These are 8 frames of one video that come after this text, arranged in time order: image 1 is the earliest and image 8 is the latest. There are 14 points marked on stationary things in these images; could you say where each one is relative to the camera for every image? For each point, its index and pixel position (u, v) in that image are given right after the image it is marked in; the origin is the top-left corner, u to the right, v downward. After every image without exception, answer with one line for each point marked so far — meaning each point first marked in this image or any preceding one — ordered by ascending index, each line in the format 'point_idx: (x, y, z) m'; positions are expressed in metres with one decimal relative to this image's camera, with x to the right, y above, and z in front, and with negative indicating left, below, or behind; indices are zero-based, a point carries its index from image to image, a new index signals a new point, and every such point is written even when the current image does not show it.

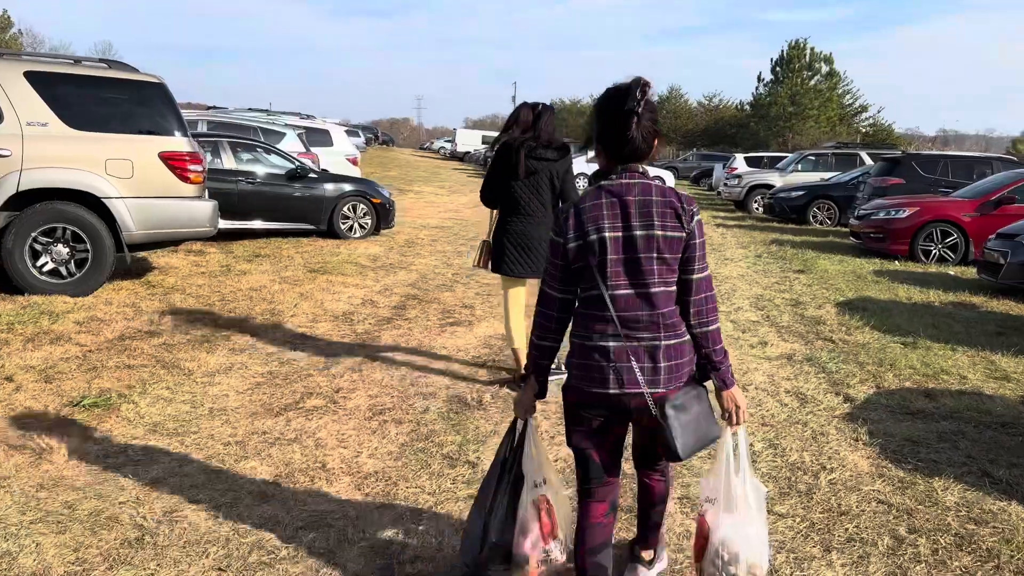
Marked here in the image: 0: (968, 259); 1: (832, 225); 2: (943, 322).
0: (+5.6, +0.3, +9.5) m
1: (+5.9, +1.2, +14.3) m
2: (+3.3, -0.3, +5.9) m
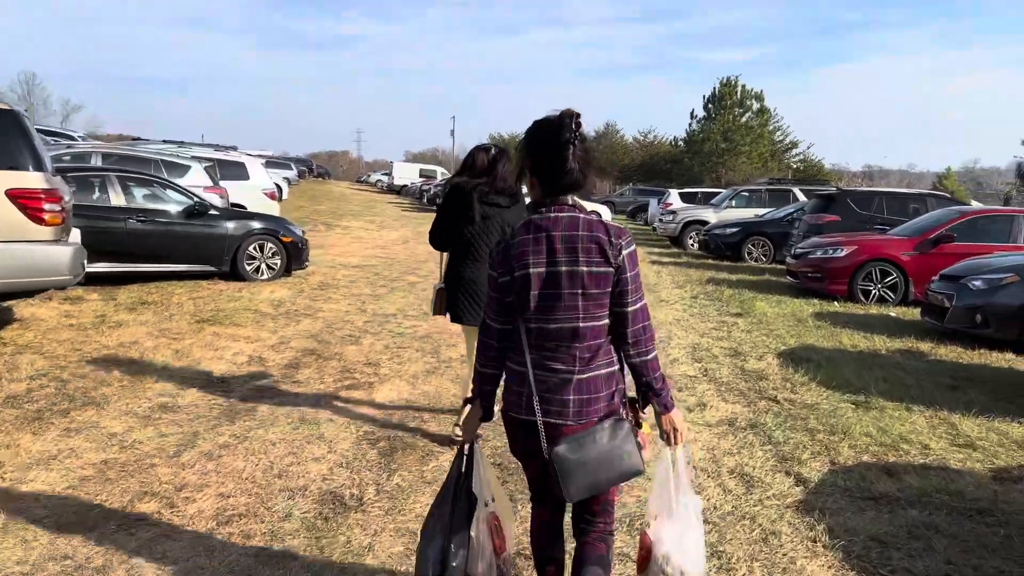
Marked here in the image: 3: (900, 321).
0: (+4.7, -0.1, +9.2) m
1: (+4.6, +0.5, +14.0) m
2: (+2.7, -0.6, +5.4) m
3: (+3.9, -0.3, +7.8) m
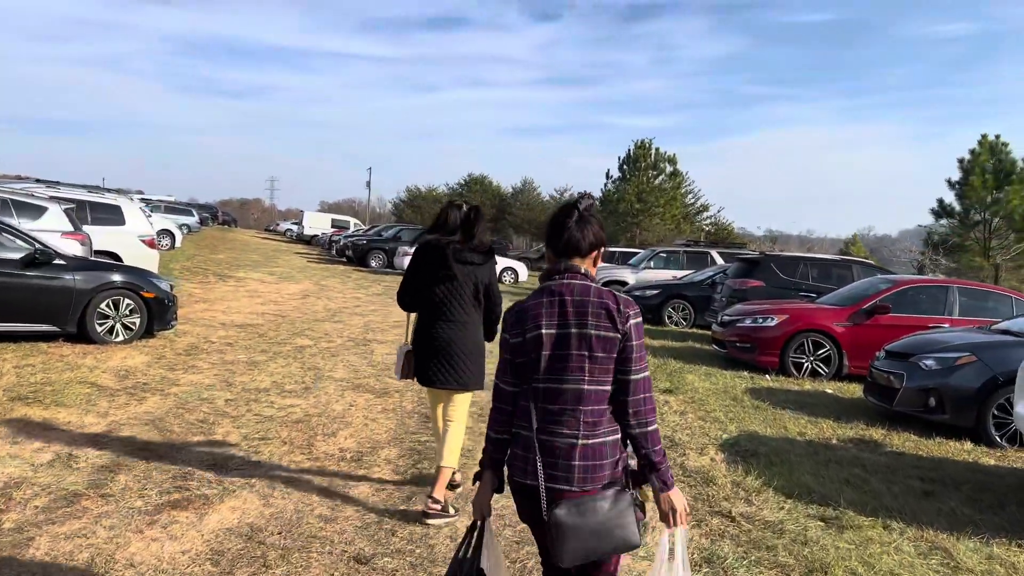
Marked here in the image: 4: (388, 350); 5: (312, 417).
0: (+3.6, -0.9, +8.6) m
1: (+3.0, -0.6, +13.3) m
2: (+2.0, -1.1, +4.6) m
3: (+3.0, -1.0, +7.1) m
4: (-1.4, -0.7, +8.6) m
5: (-1.4, -0.9, +5.4) m
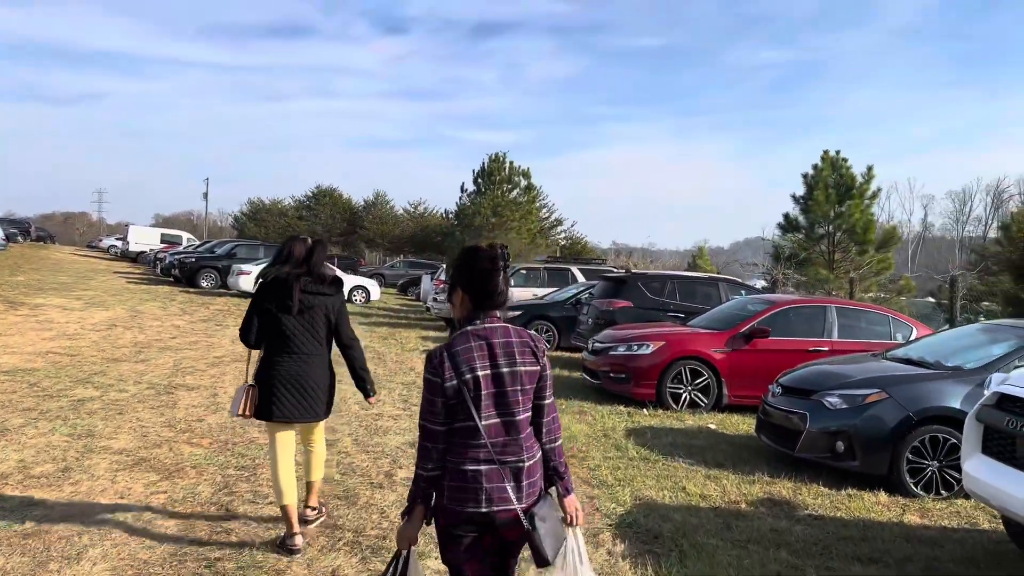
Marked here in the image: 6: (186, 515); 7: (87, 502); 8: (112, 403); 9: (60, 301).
0: (+2.1, -1.2, +7.9) m
1: (+0.6, -1.0, +12.4) m
2: (+1.3, -1.3, +3.6) m
3: (+1.8, -1.2, +6.3) m
4: (-2.8, -1.0, +7.0) m
5: (-2.2, -1.2, +3.8) m
6: (-1.7, -1.2, +4.0) m
7: (-2.3, -1.1, +4.2) m
8: (-3.5, -1.0, +6.7) m
9: (-10.1, -0.3, +17.3) m
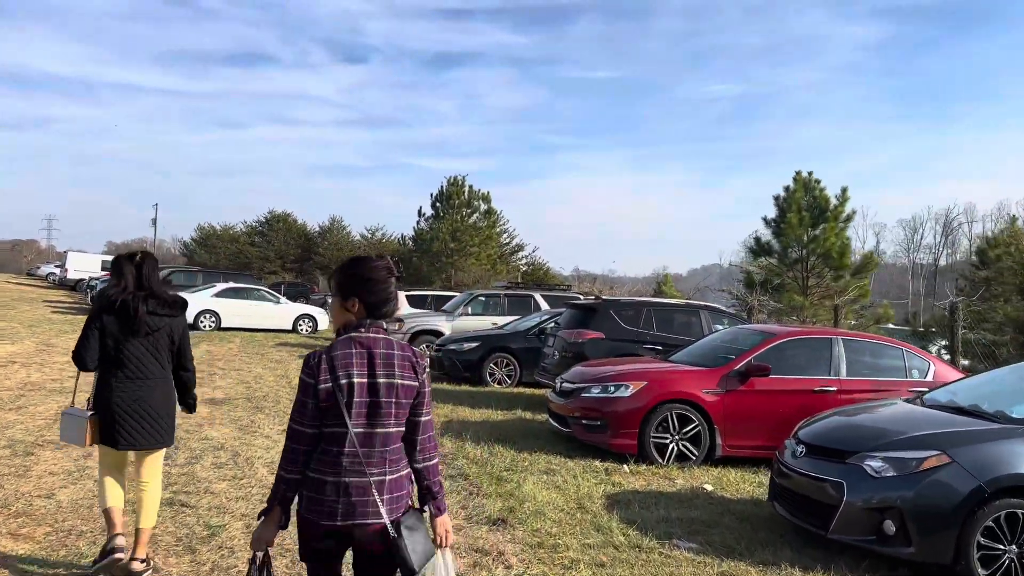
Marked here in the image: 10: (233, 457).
0: (+1.7, -1.4, +6.6) m
1: (0.0, -1.4, +11.1) m
2: (+1.1, -1.4, +2.3) m
3: (+1.5, -1.4, +5.0) m
4: (-3.2, -1.2, +5.5) m
5: (-2.4, -1.3, +2.3) m
6: (-1.9, -1.3, +2.6) m
7: (-2.5, -1.3, +2.7) m
8: (-3.8, -1.2, +5.2) m
9: (-10.9, -0.9, +15.4) m
10: (-2.1, -1.3, +5.8) m
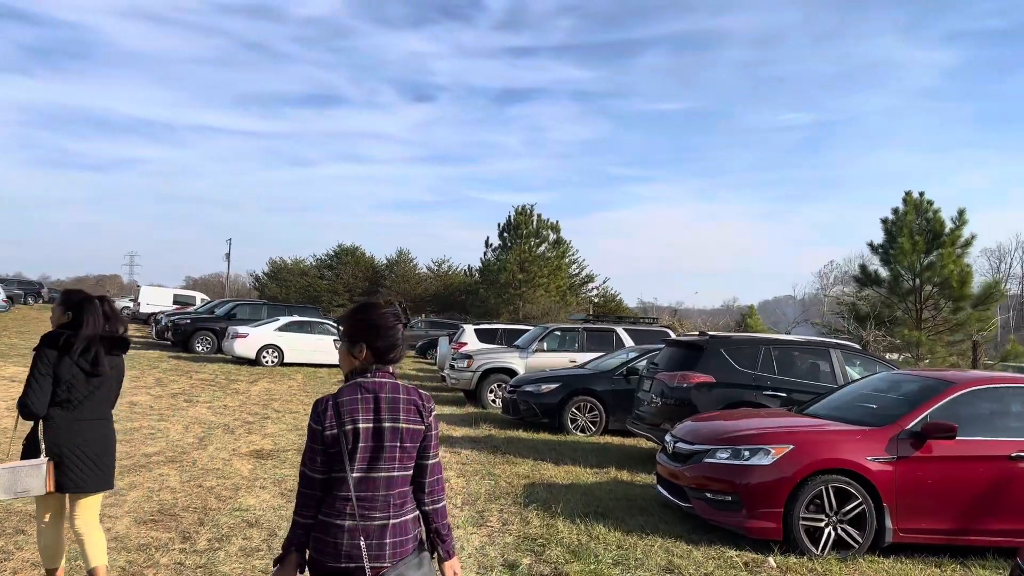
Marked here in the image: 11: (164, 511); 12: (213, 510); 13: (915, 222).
0: (+2.4, -1.7, +5.1) m
1: (+1.1, -1.8, +9.7) m
2: (+1.4, -1.5, +0.8) m
3: (+2.0, -1.6, +3.5) m
4: (-2.6, -1.4, +4.4) m
5: (-2.1, -1.4, +1.2) m
6: (-1.5, -1.4, +1.4) m
7: (-2.1, -1.4, +1.6) m
8: (-3.2, -1.4, +4.1) m
9: (-9.5, -1.6, +14.9) m
10: (-1.5, -1.5, +4.6) m
11: (-2.2, -1.4, +5.0) m
12: (-2.0, -1.5, +5.1) m
13: (+8.5, +1.4, +16.4) m
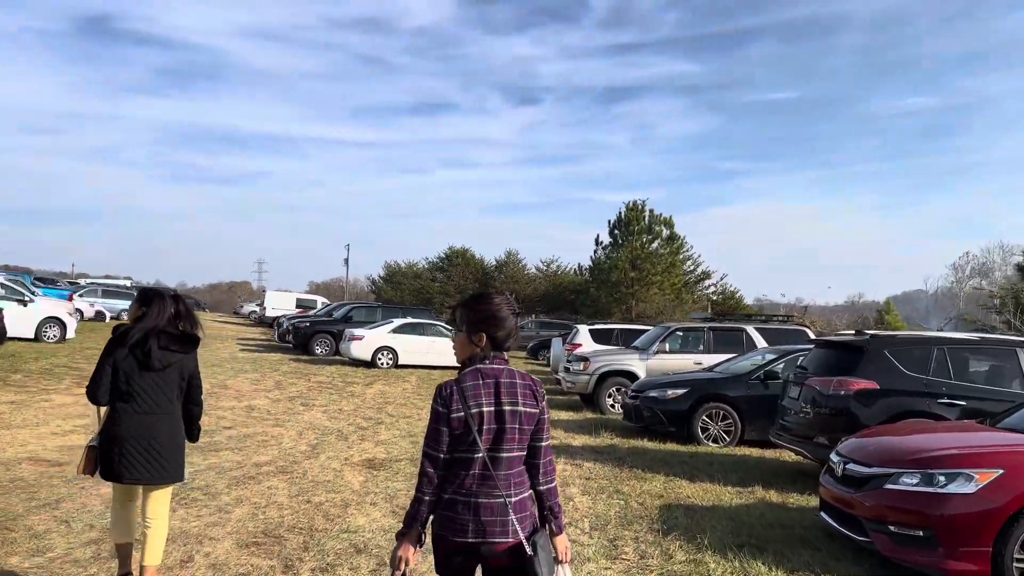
0: (+3.2, -1.6, +4.0) m
1: (+2.5, -1.8, +8.8) m
2: (+1.6, -1.4, 0.0) m
3: (+2.6, -1.5, +2.5) m
4: (-1.9, -1.5, +4.0) m
5: (-1.8, -1.4, +0.8) m
6: (-1.2, -1.4, +0.9) m
7: (-1.8, -1.4, +1.2) m
8: (-2.5, -1.5, +3.9) m
9: (-7.2, -1.7, +15.4) m
10: (-0.7, -1.5, +4.1) m
11: (-1.4, -1.5, +4.6) m
12: (-1.2, -1.5, +4.7) m
13: (+10.7, +1.6, +14.4) m
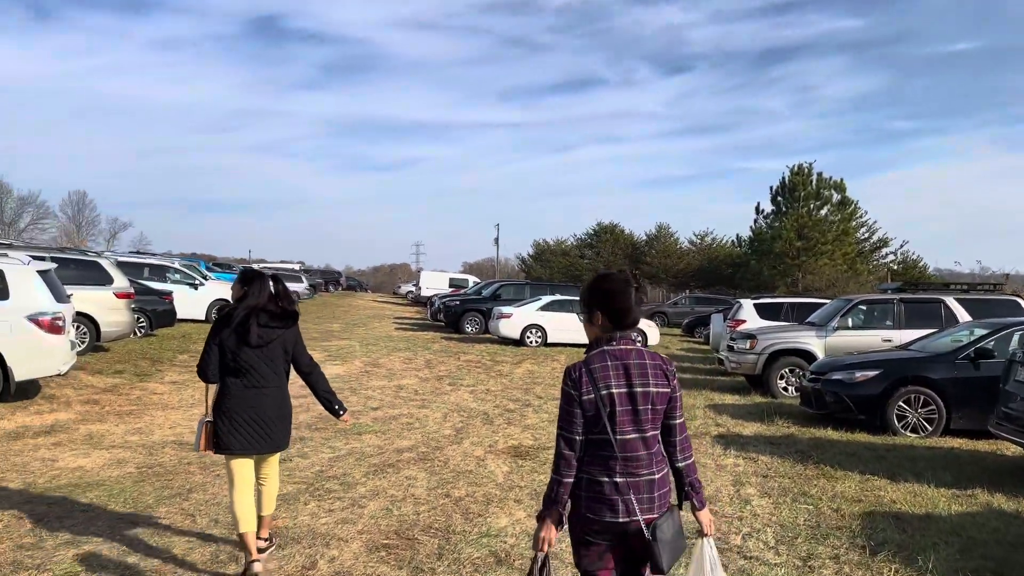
0: (+3.8, -1.4, +2.7) m
1: (+4.1, -1.4, +7.5) m
2: (+1.5, -1.3, -1.0) m
3: (+2.9, -1.4, +1.3) m
4: (-1.1, -1.3, +3.6) m
5: (-1.7, -1.3, +0.4) m
6: (-1.1, -1.4, +0.5) m
7: (-1.6, -1.4, +0.8) m
8: (-1.8, -1.3, +3.6) m
9: (-4.2, -1.3, +15.8) m
10: (0.0, -1.3, +3.5) m
11: (-0.6, -1.3, +4.1) m
12: (-0.3, -1.3, +4.2) m
13: (+13.2, +2.3, +11.3) m
